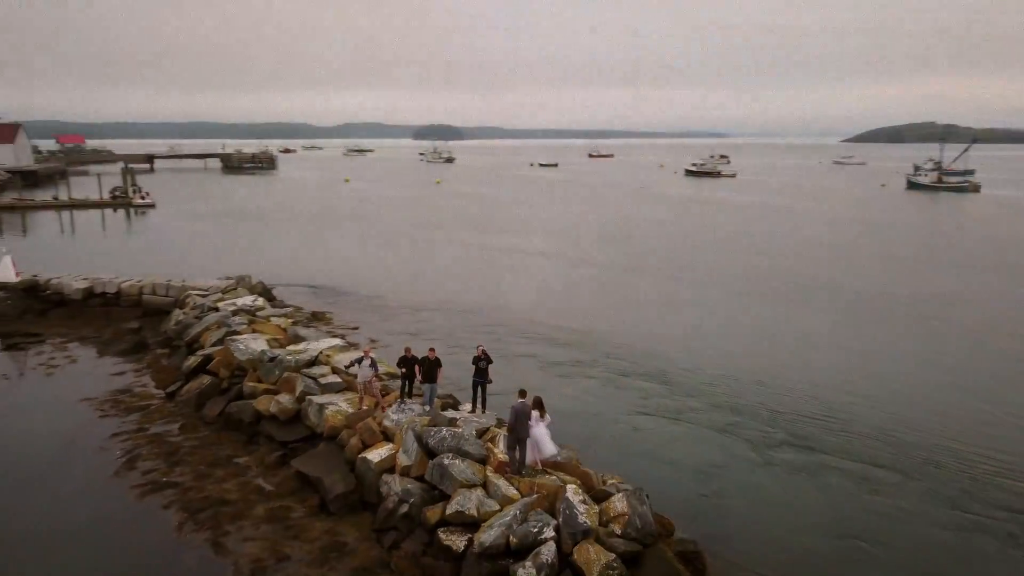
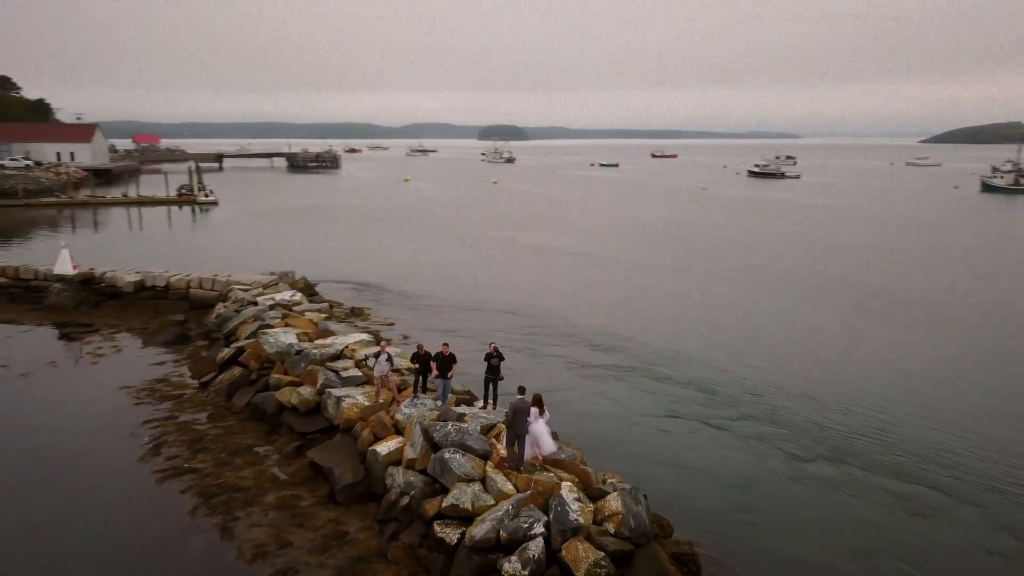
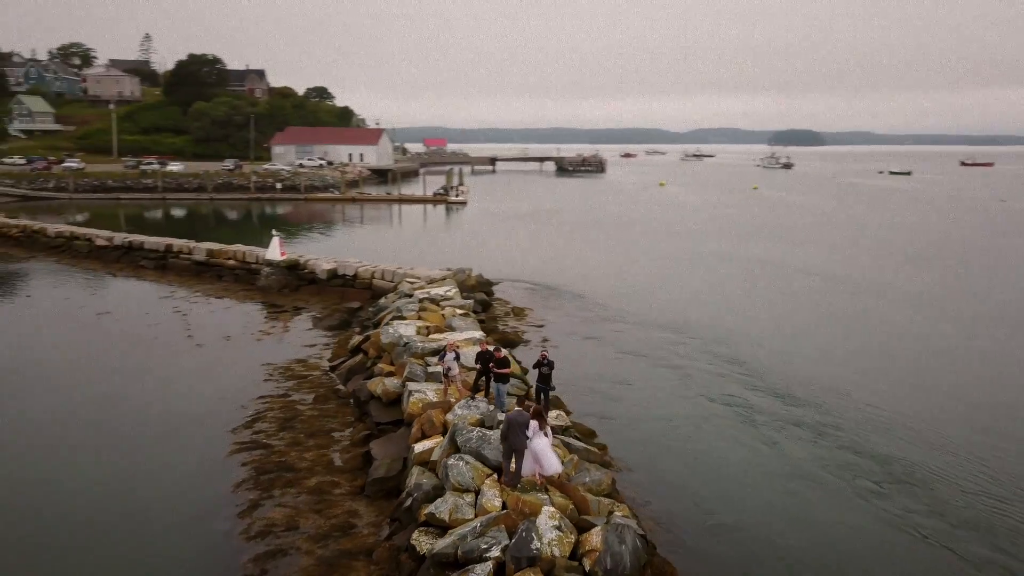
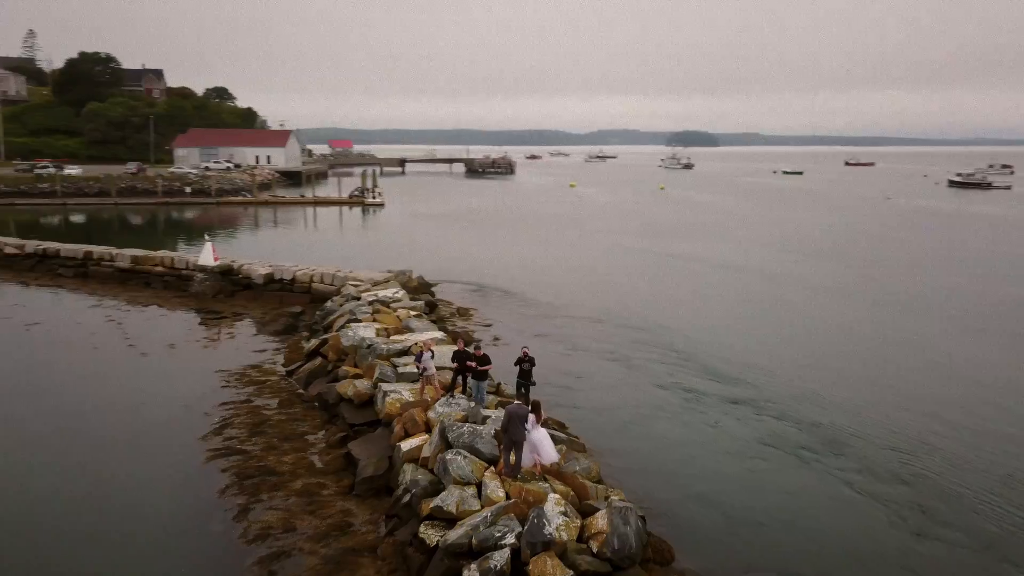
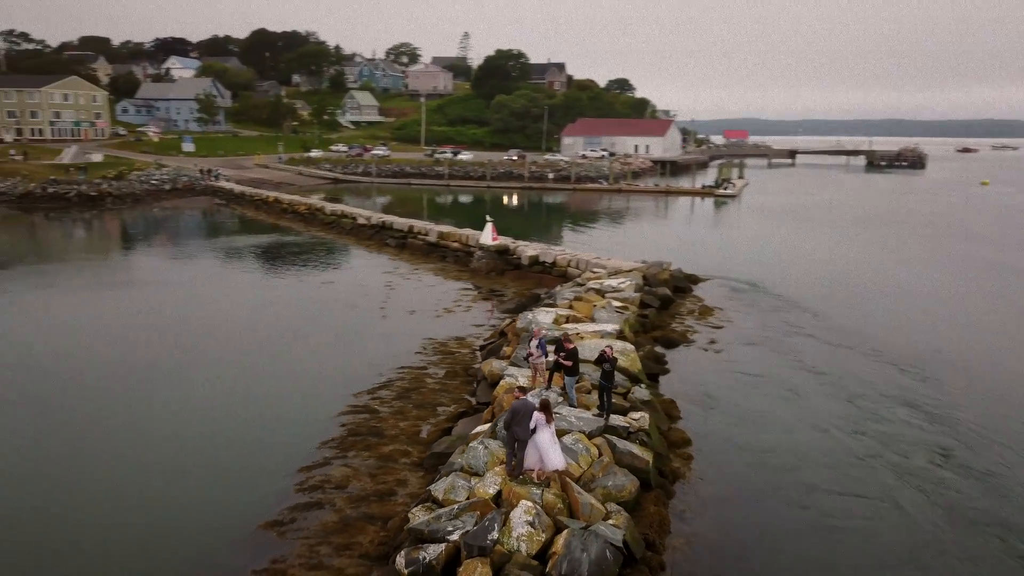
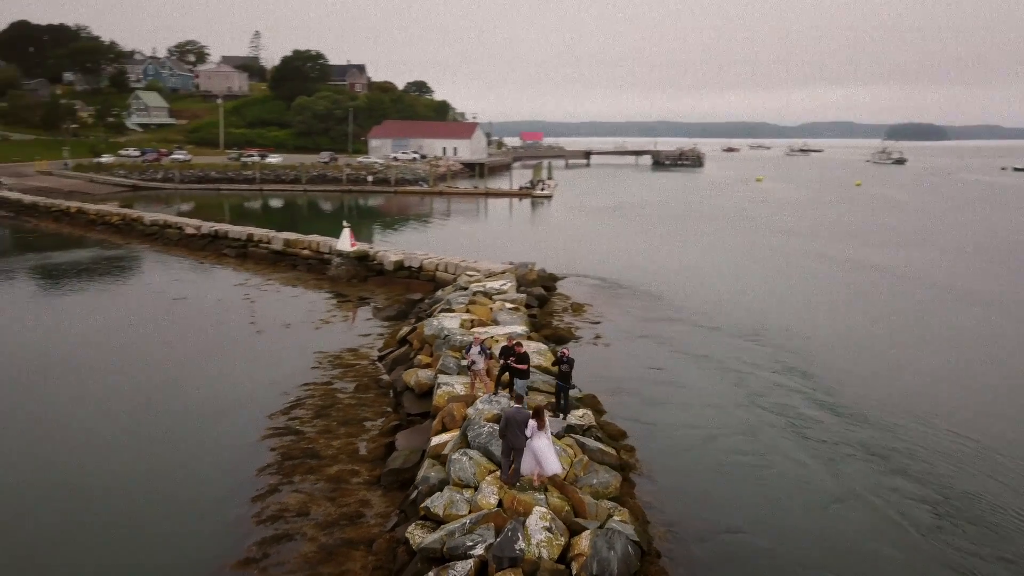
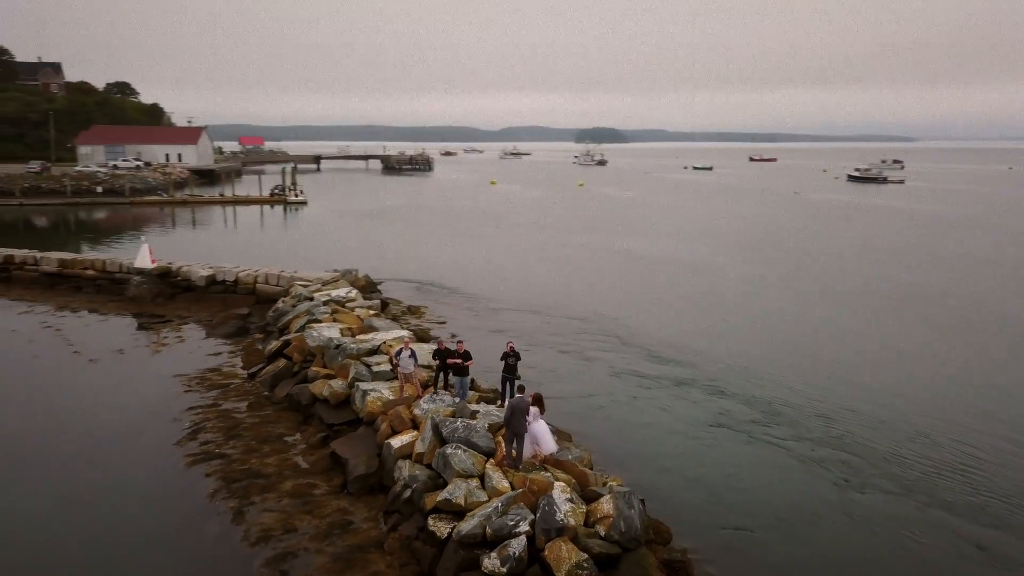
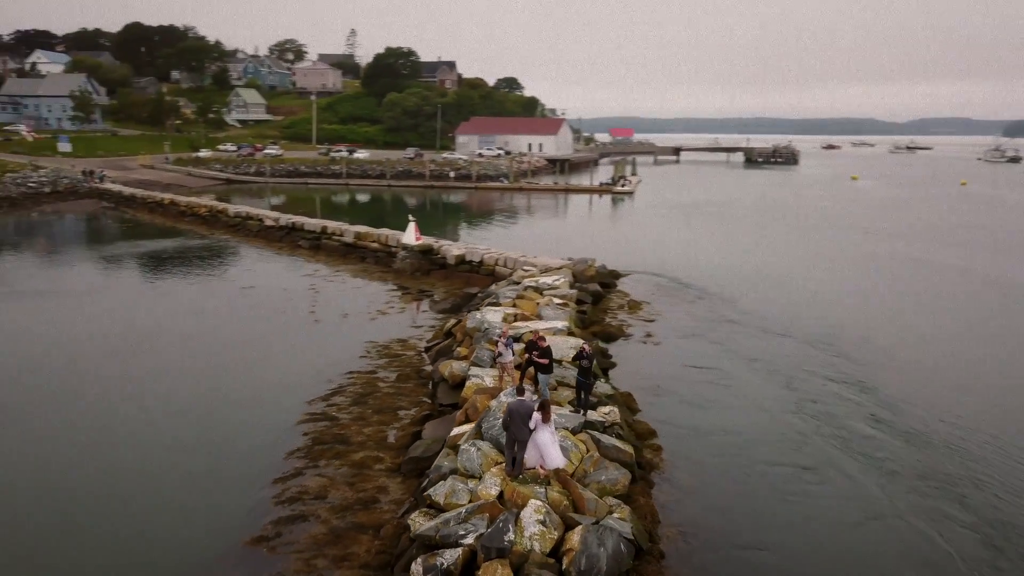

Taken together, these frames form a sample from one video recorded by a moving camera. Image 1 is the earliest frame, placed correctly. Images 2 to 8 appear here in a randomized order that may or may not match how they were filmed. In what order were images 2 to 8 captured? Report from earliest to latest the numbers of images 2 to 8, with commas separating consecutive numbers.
2, 7, 4, 3, 6, 8, 5
